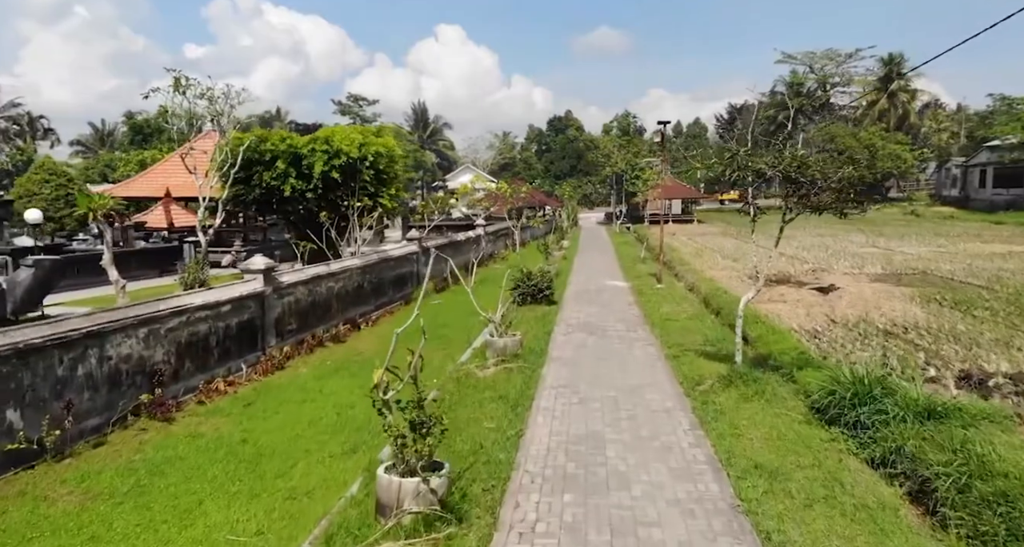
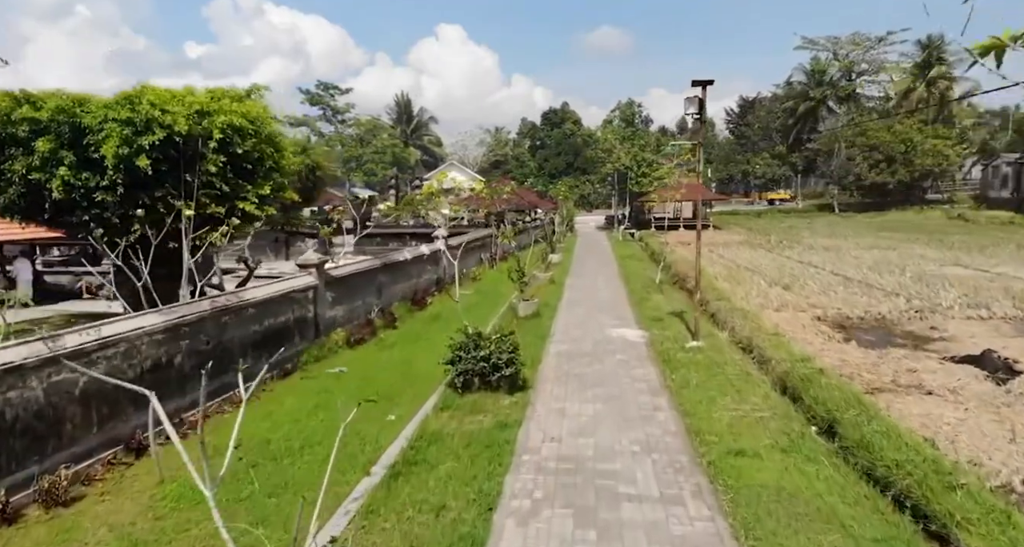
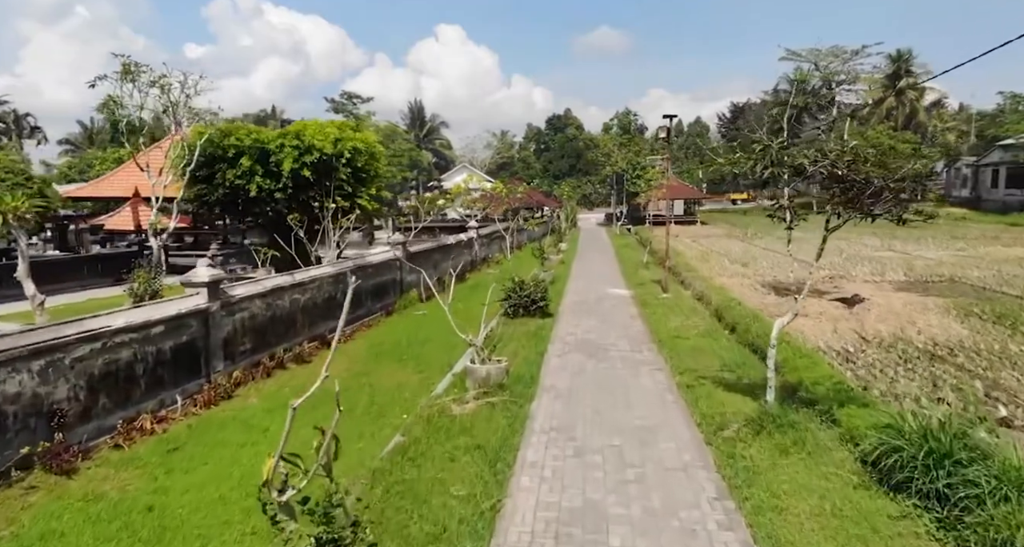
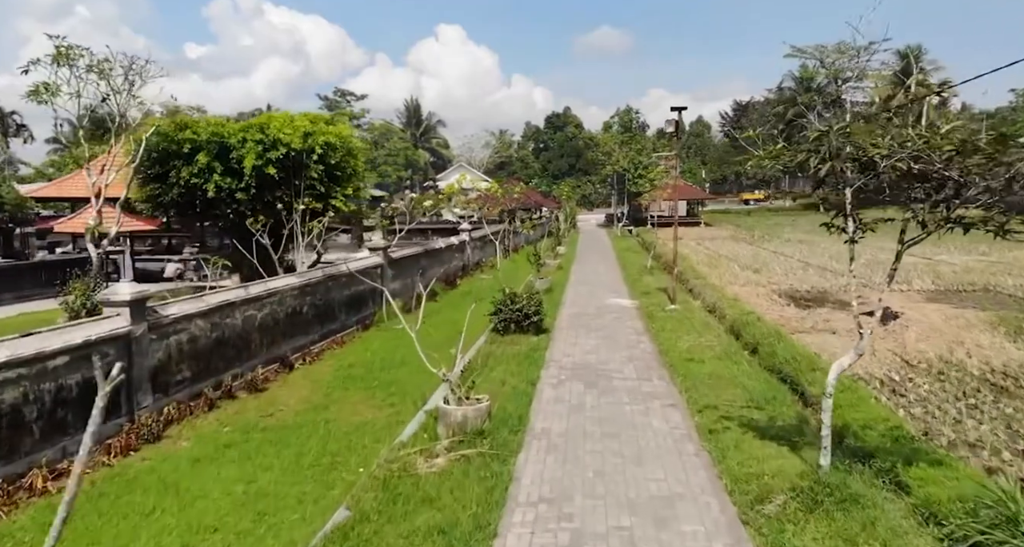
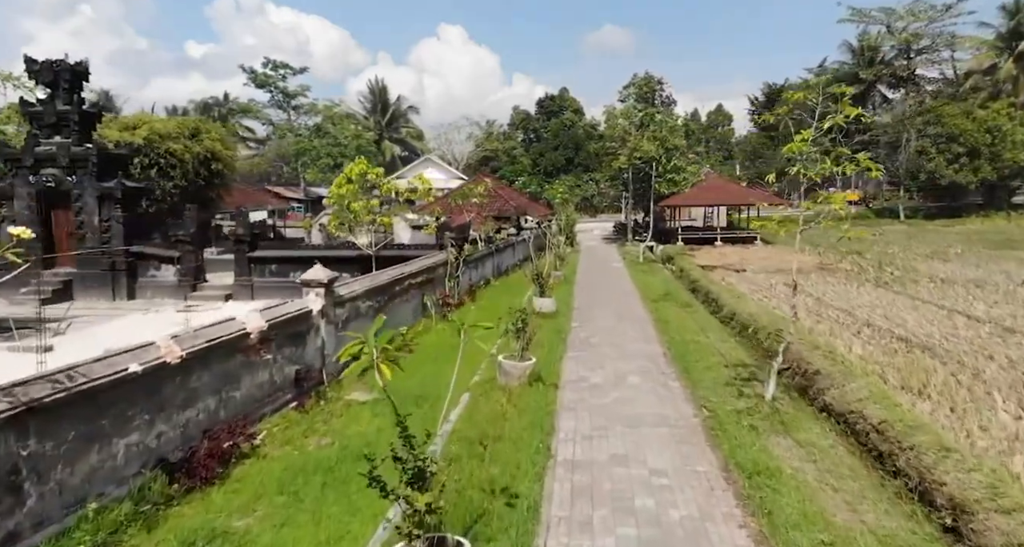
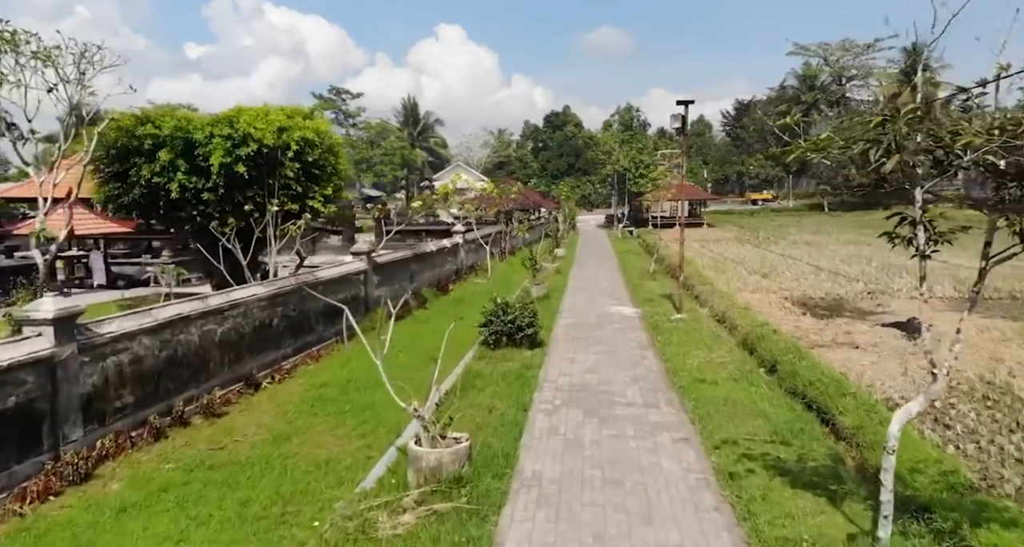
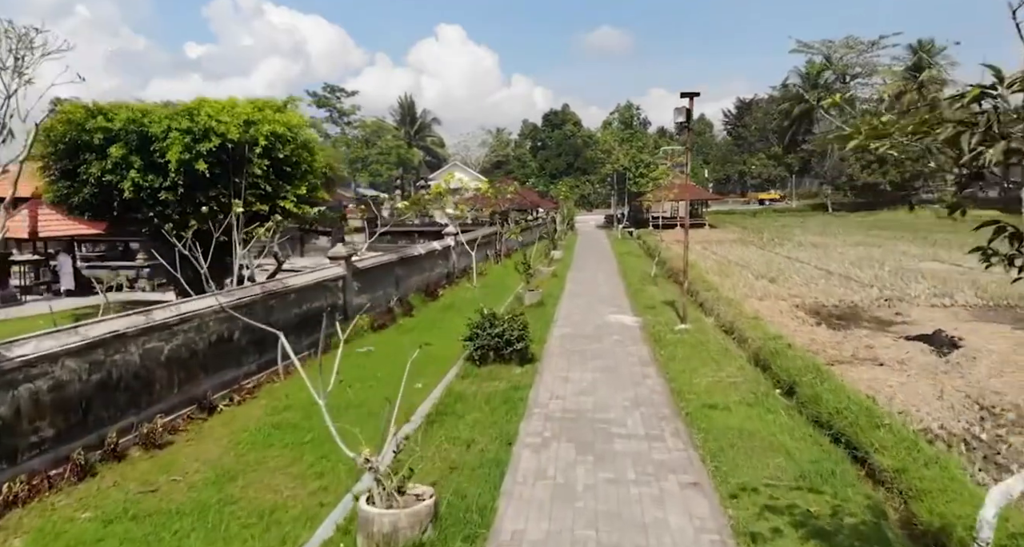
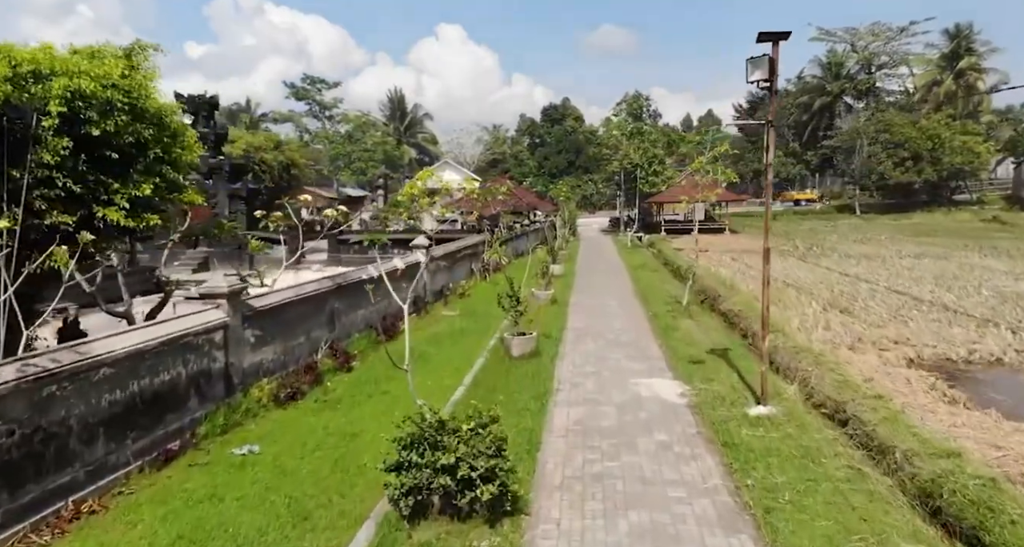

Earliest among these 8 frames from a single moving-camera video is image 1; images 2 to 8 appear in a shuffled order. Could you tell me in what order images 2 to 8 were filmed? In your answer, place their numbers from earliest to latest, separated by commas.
3, 4, 6, 7, 2, 8, 5
